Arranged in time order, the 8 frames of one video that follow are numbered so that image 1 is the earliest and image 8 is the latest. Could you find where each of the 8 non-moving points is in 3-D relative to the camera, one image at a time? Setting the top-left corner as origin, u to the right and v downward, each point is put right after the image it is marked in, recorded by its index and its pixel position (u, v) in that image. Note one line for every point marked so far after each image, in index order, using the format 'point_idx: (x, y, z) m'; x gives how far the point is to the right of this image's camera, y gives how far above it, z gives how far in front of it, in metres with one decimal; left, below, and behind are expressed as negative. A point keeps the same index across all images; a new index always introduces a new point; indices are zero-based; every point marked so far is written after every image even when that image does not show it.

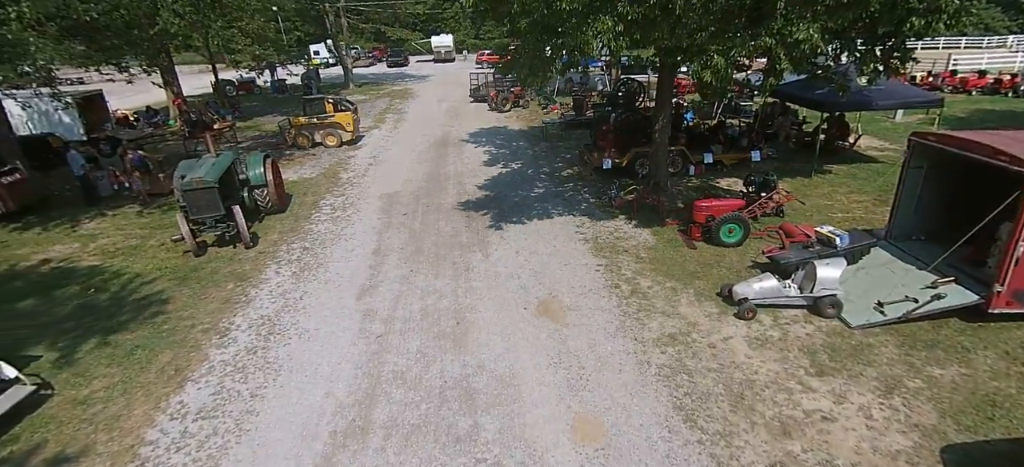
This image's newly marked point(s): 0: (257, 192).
0: (-5.2, +0.9, +9.6) m
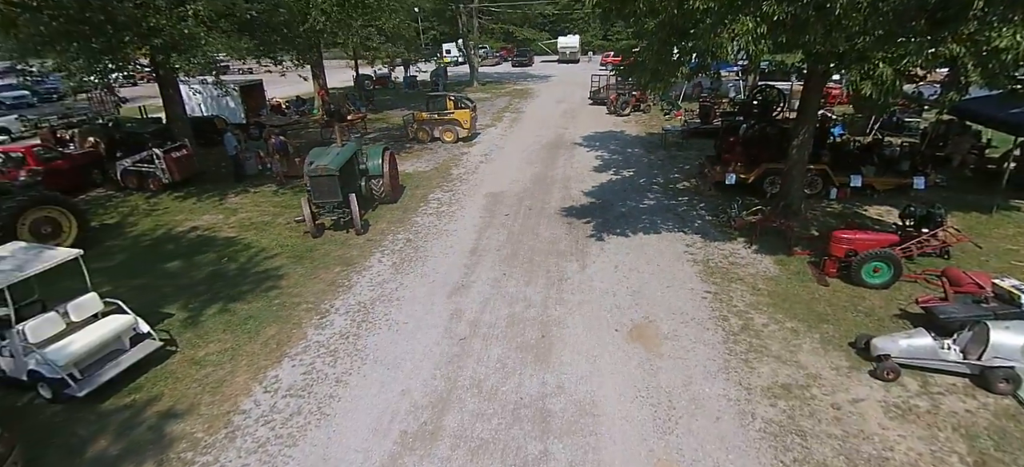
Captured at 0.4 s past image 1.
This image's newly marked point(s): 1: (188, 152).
0: (-2.9, +1.2, +10.2) m
1: (-8.6, +2.3, +12.5) m
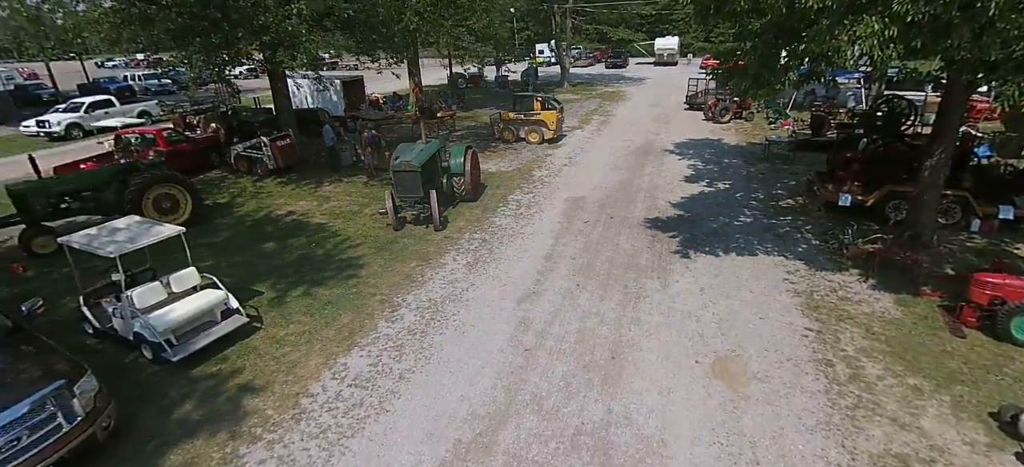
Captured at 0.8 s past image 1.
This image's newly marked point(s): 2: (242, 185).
0: (-1.1, +1.2, +10.3) m
1: (-6.2, +2.8, +13.5) m
2: (-7.0, +1.3, +12.0) m
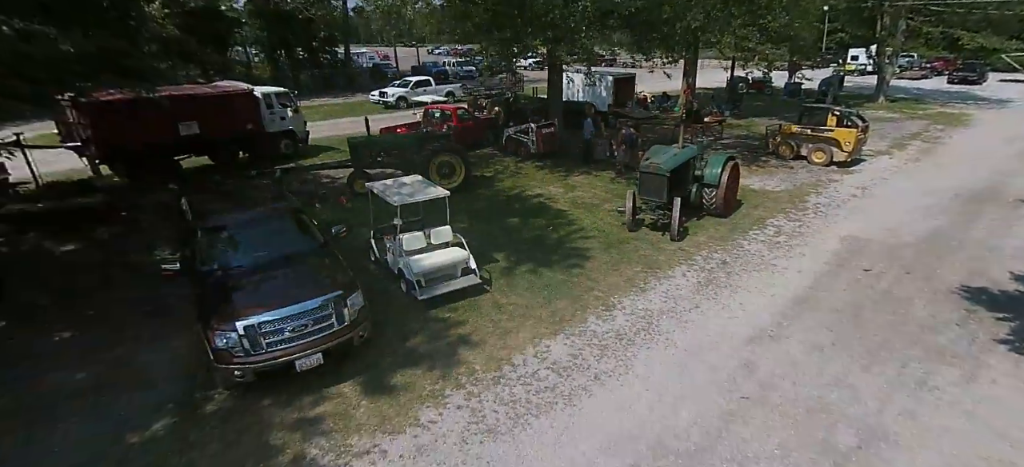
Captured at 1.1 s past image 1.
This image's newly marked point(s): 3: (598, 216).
0: (+4.0, +0.9, +9.4) m
1: (+1.4, +3.3, +14.5) m
2: (-0.3, +2.1, +13.7) m
3: (+1.8, +0.4, +9.7) m
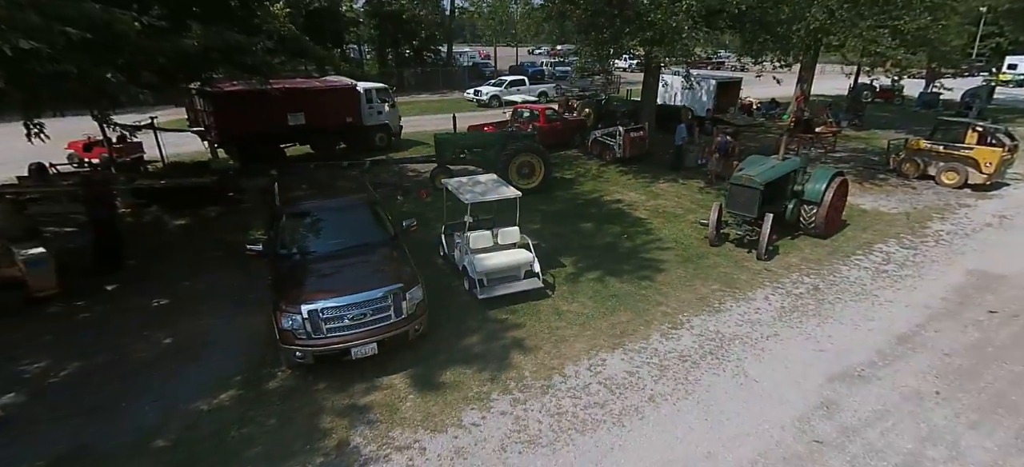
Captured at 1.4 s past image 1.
0: (+5.5, +0.5, +8.5) m
1: (+4.0, +3.1, +13.9) m
2: (+2.2, +2.0, +13.4) m
3: (+3.3, +0.1, +9.2) m
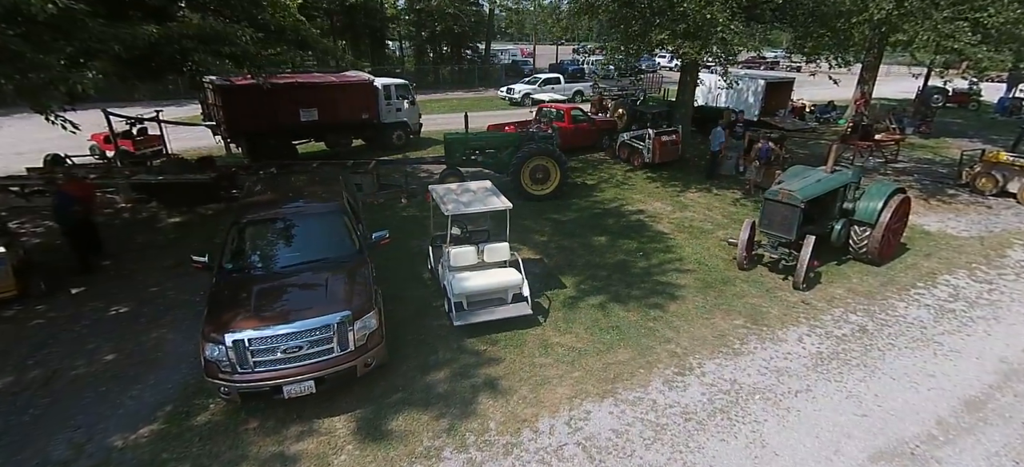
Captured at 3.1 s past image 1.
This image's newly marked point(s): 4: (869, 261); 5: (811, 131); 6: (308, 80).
0: (+5.5, +0.1, +7.2) m
1: (+4.6, +2.7, +12.7) m
2: (+2.6, +1.7, +12.4) m
3: (+3.4, -0.2, +8.1) m
4: (+5.8, -0.4, +7.4) m
5: (+11.6, +4.0, +17.5) m
6: (-5.7, +4.3, +12.5) m
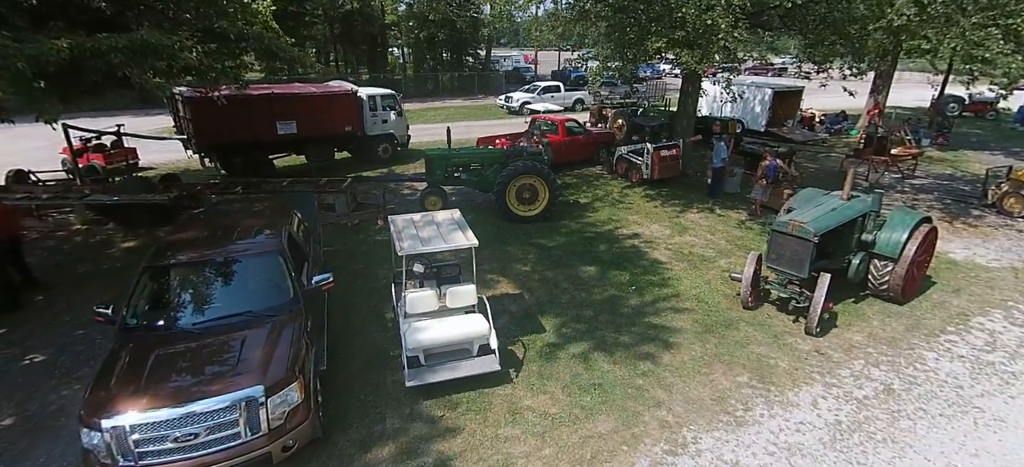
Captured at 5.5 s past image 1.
0: (+5.2, -0.4, +6.4) m
1: (+4.3, +2.1, +12.0) m
2: (+2.4, +1.2, +11.7) m
3: (+3.1, -0.7, +7.3) m
4: (+5.5, -0.9, +6.6) m
5: (+11.4, +3.4, +16.6) m
6: (-6.0, +3.8, +11.9) m
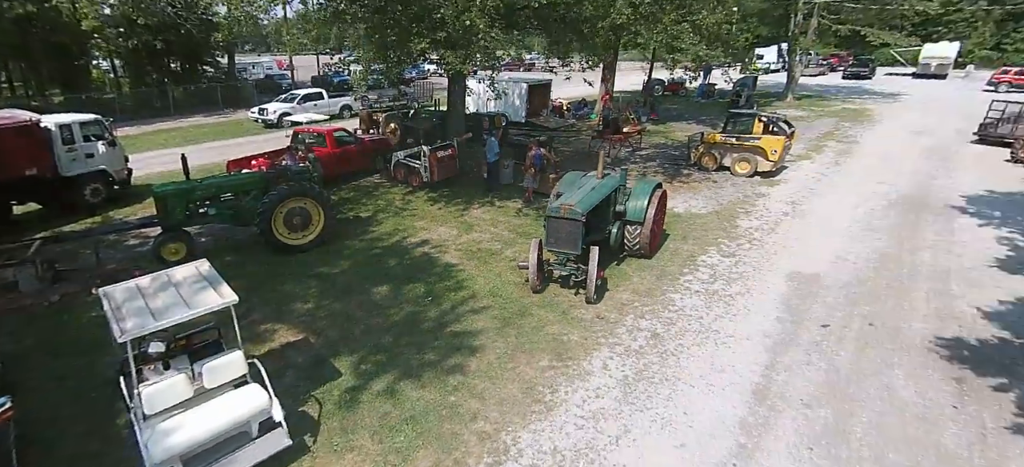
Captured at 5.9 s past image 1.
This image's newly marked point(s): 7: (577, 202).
0: (+1.9, +0.1, +7.5) m
1: (-1.5, +2.2, +12.2) m
2: (-3.0, +0.9, +11.1) m
3: (-0.2, -0.6, +7.5) m
4: (+2.3, -0.3, +7.8) m
5: (+2.7, +4.6, +19.2) m
6: (-11.0, +1.8, +7.9) m
7: (+0.9, +0.5, +6.5) m
